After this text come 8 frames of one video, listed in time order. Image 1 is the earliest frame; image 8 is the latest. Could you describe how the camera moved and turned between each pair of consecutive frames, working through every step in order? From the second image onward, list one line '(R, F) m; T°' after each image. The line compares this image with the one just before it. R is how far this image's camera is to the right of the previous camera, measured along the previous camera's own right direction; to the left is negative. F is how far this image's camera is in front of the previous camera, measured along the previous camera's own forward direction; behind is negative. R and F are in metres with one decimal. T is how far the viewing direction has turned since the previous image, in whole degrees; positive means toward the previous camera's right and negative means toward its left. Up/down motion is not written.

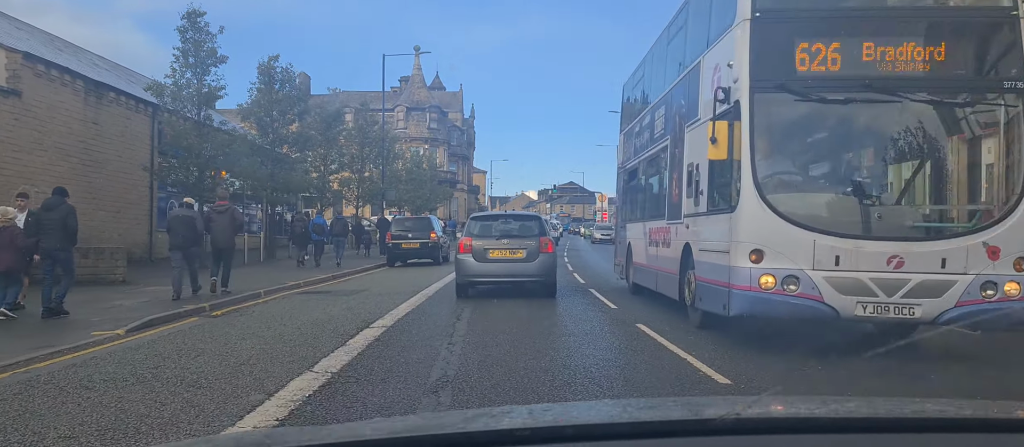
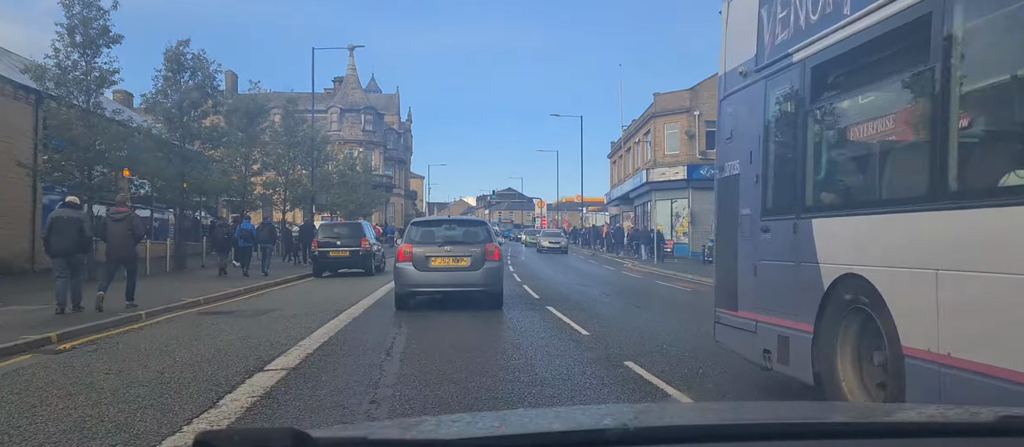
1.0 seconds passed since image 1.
(-0.1, +2.1) m; +5°
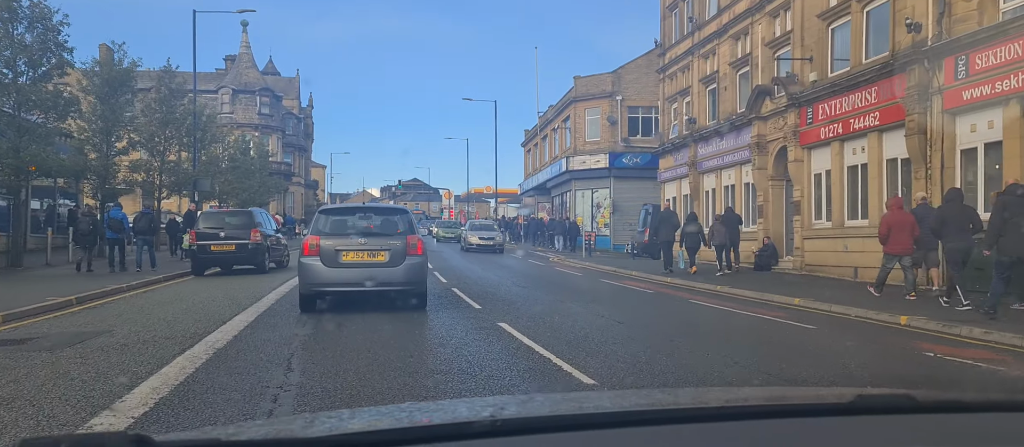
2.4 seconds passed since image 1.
(-0.4, +3.2) m; +8°
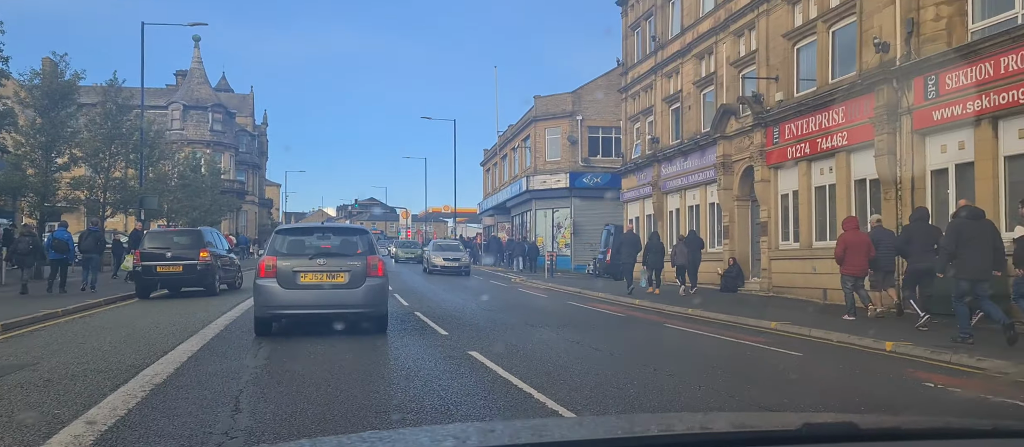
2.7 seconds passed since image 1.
(-0.2, +0.6) m; +3°
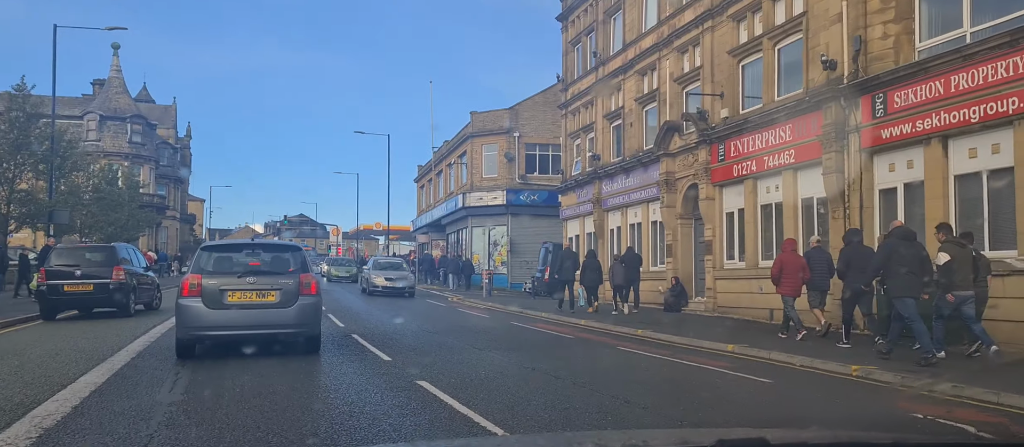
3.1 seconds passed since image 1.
(-0.2, +0.7) m; +5°
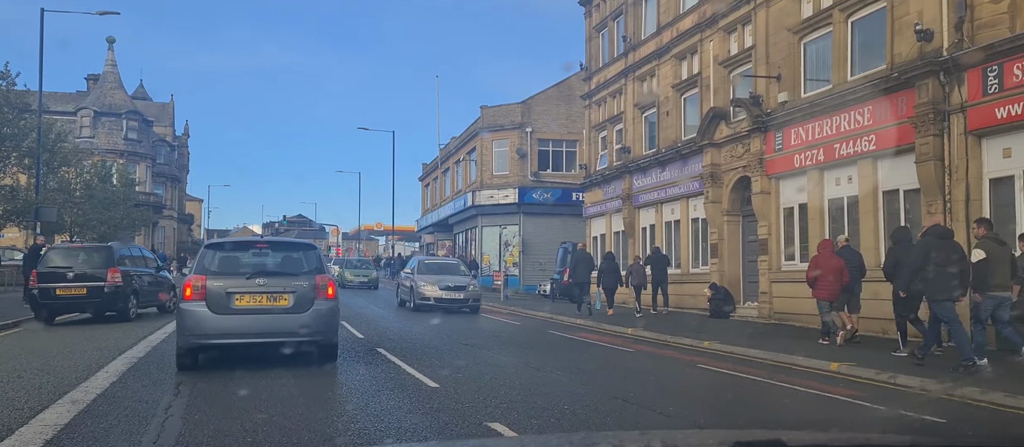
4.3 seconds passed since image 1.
(-0.8, +1.8) m; 0°
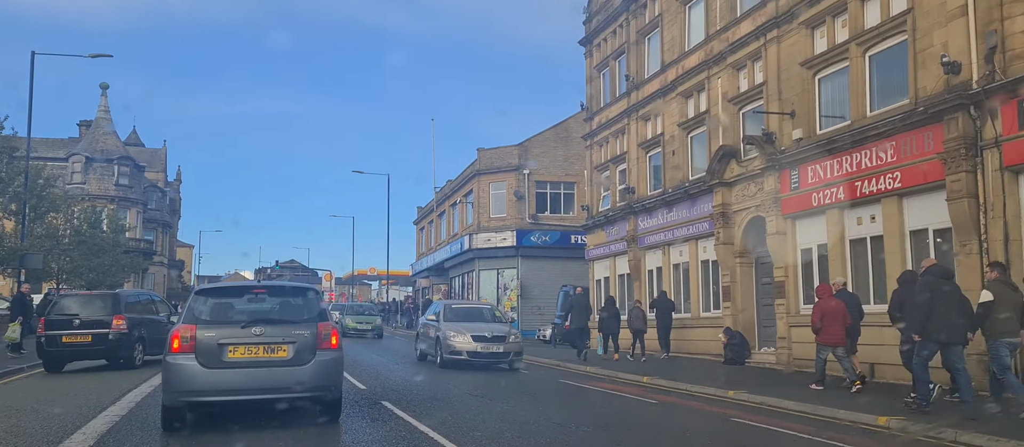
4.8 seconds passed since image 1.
(-0.3, +0.7) m; +1°
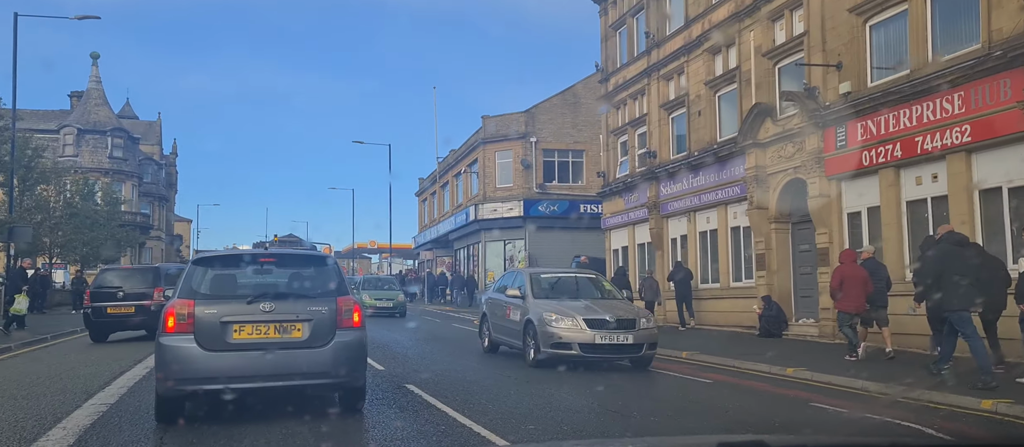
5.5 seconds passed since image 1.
(-0.5, +1.1) m; 0°
